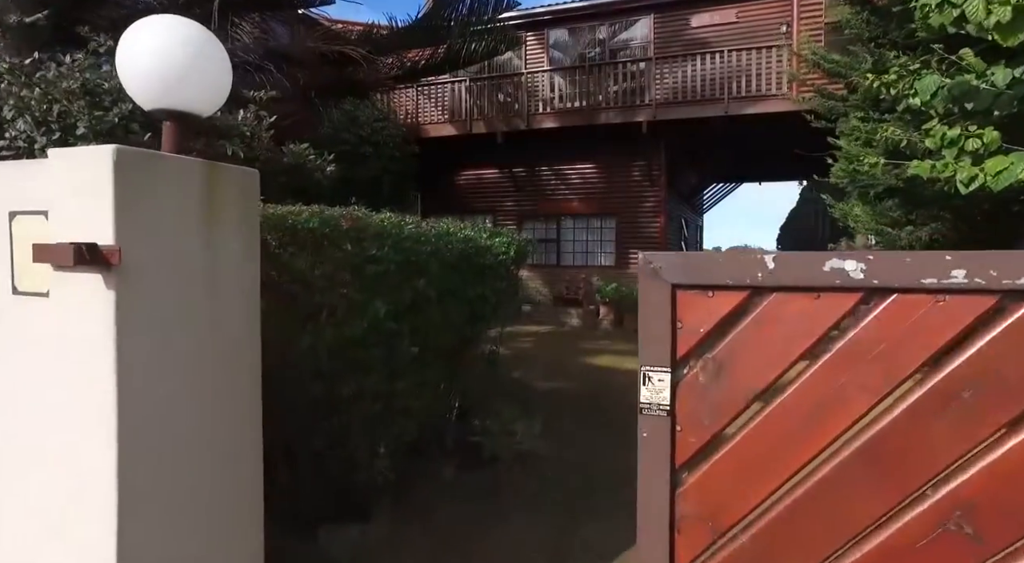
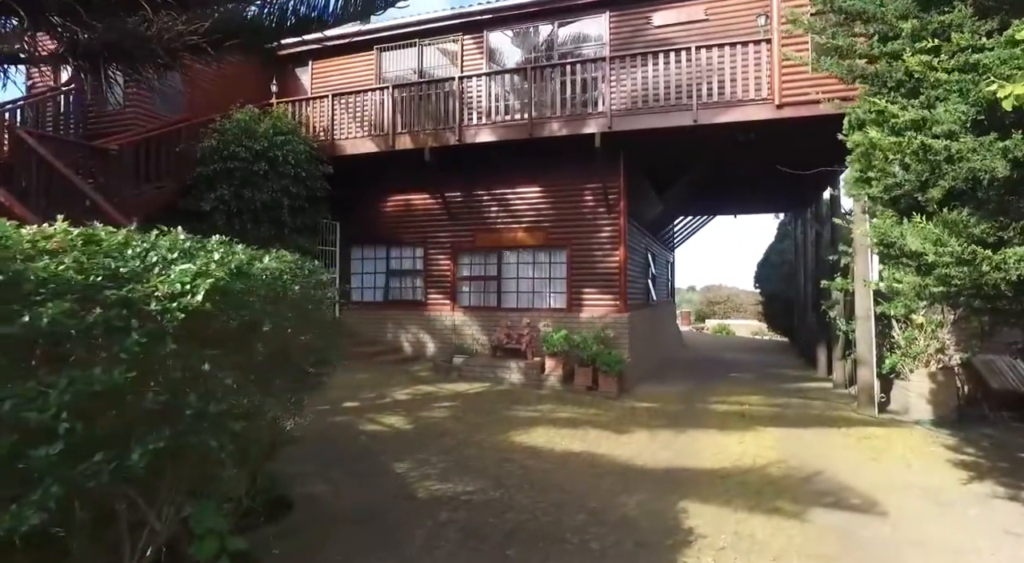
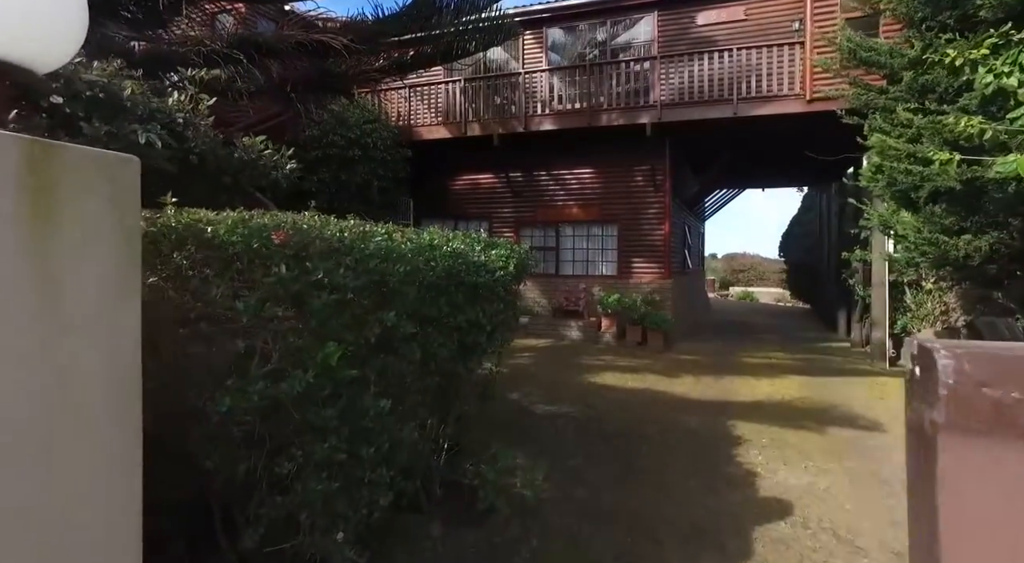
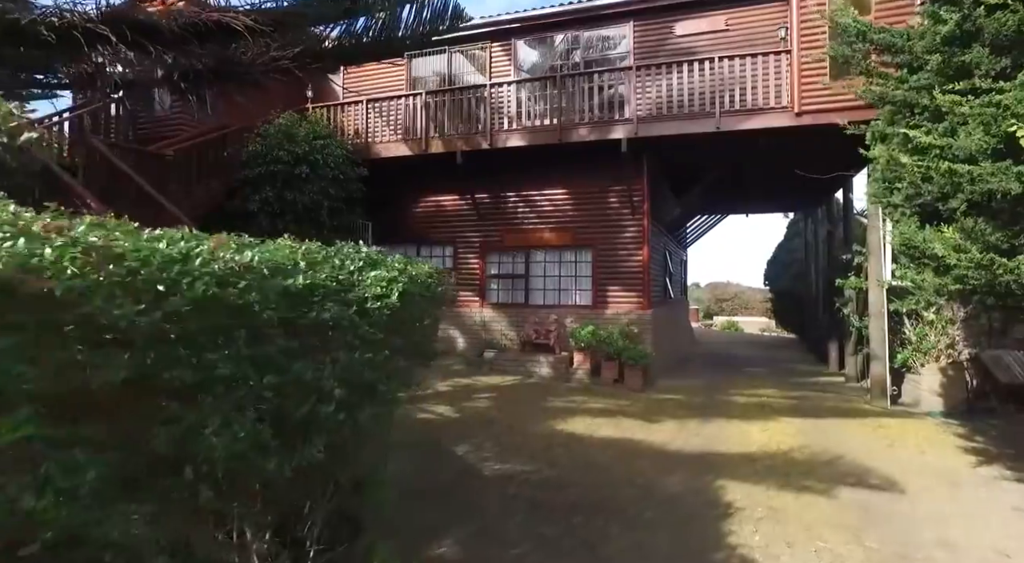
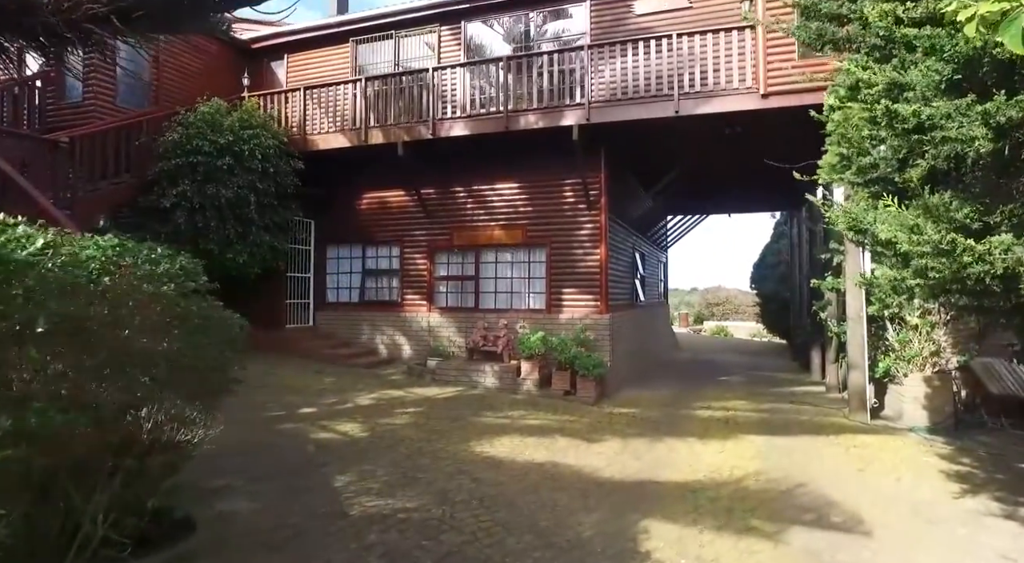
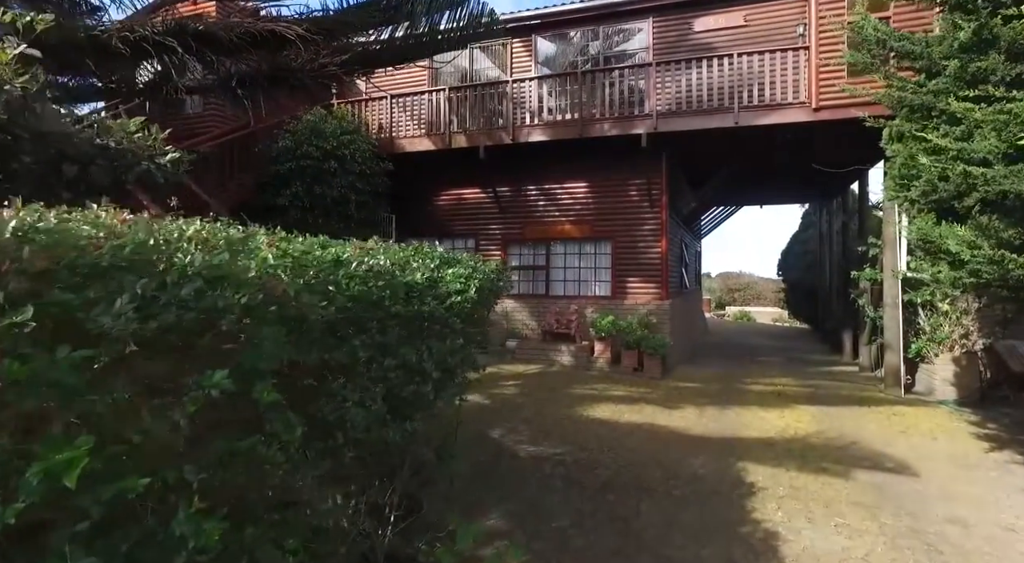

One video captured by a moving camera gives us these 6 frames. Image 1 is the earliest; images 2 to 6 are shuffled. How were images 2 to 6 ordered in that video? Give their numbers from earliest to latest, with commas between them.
3, 6, 4, 2, 5
